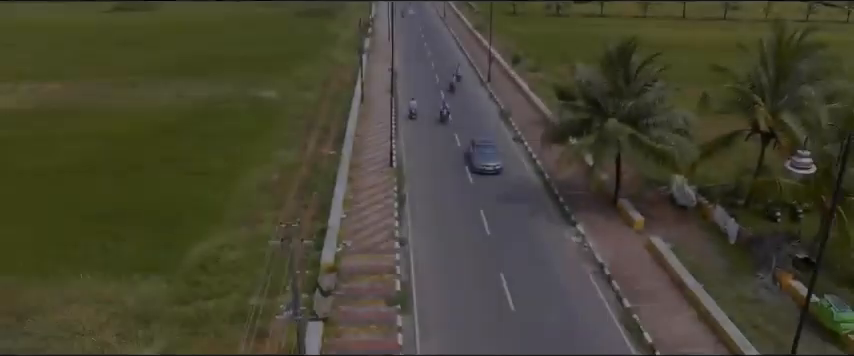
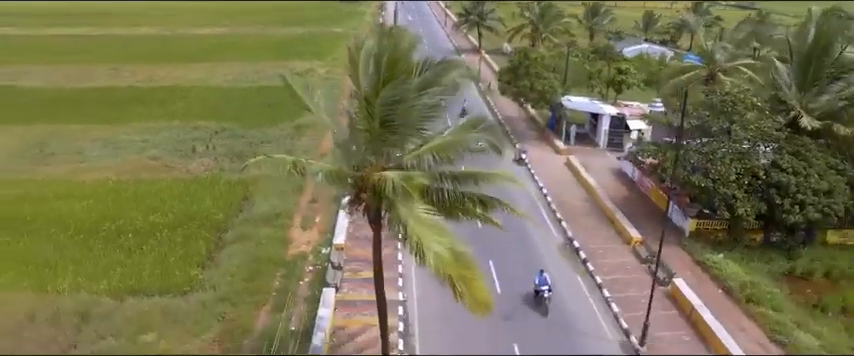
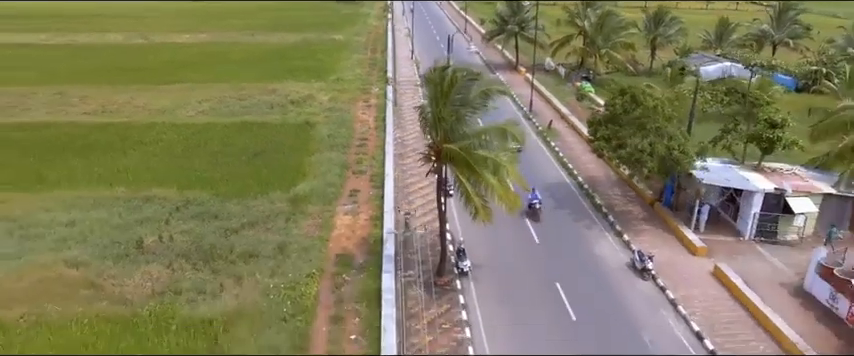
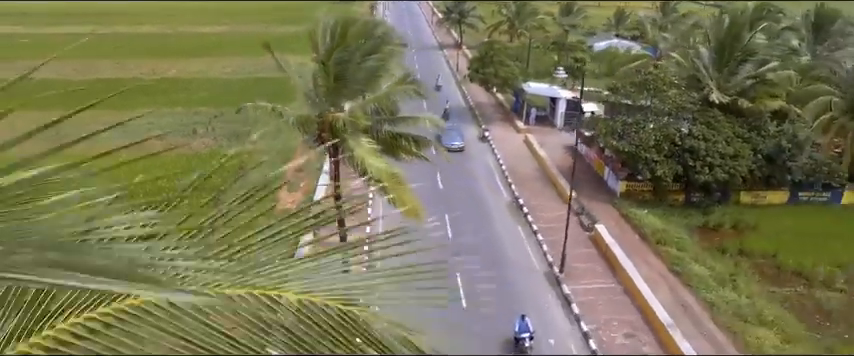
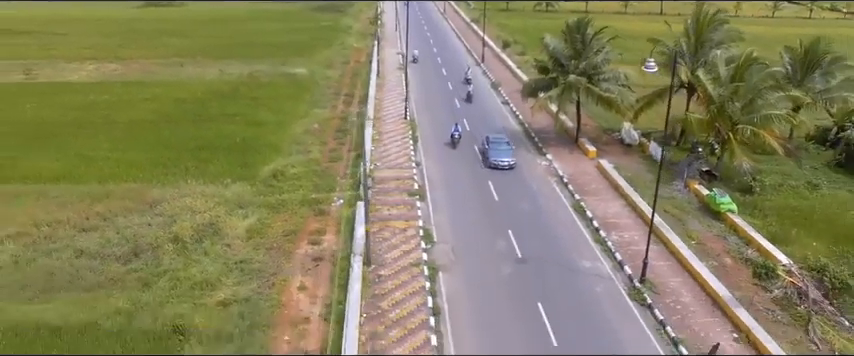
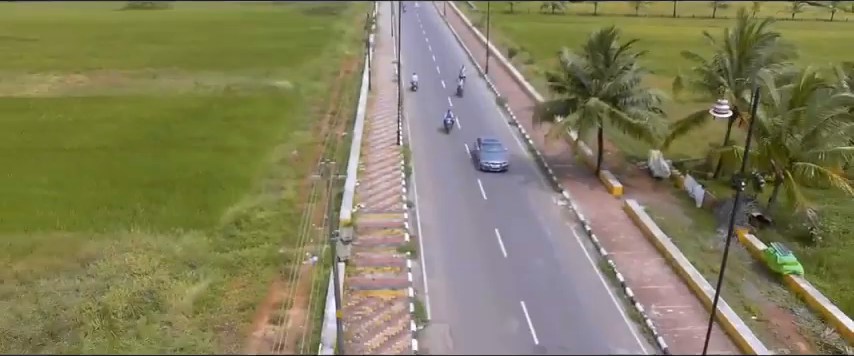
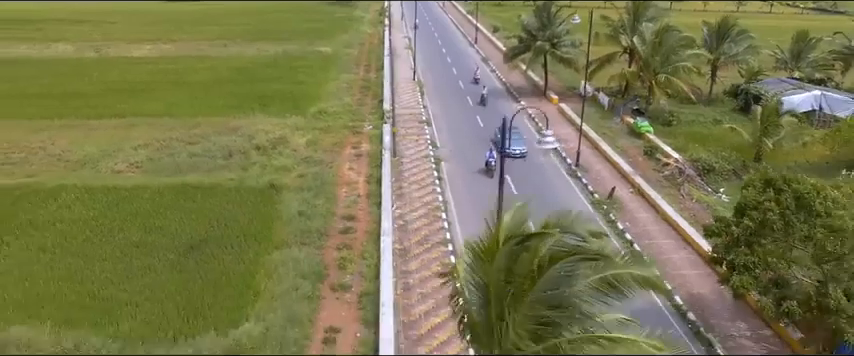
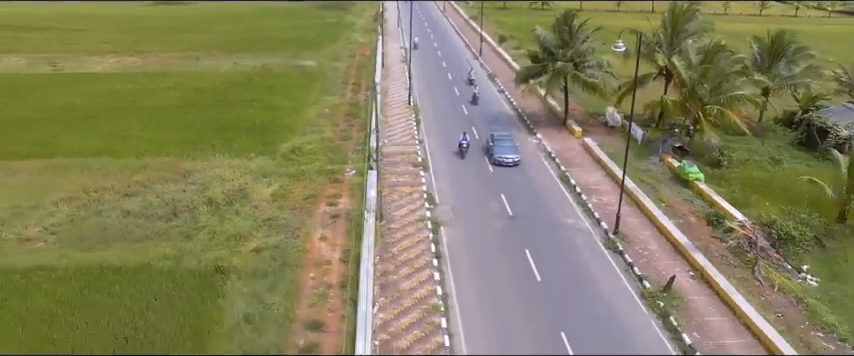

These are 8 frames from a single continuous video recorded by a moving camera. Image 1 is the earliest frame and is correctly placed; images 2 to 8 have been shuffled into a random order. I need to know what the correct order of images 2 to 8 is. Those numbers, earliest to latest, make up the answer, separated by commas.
6, 5, 8, 7, 3, 2, 4
